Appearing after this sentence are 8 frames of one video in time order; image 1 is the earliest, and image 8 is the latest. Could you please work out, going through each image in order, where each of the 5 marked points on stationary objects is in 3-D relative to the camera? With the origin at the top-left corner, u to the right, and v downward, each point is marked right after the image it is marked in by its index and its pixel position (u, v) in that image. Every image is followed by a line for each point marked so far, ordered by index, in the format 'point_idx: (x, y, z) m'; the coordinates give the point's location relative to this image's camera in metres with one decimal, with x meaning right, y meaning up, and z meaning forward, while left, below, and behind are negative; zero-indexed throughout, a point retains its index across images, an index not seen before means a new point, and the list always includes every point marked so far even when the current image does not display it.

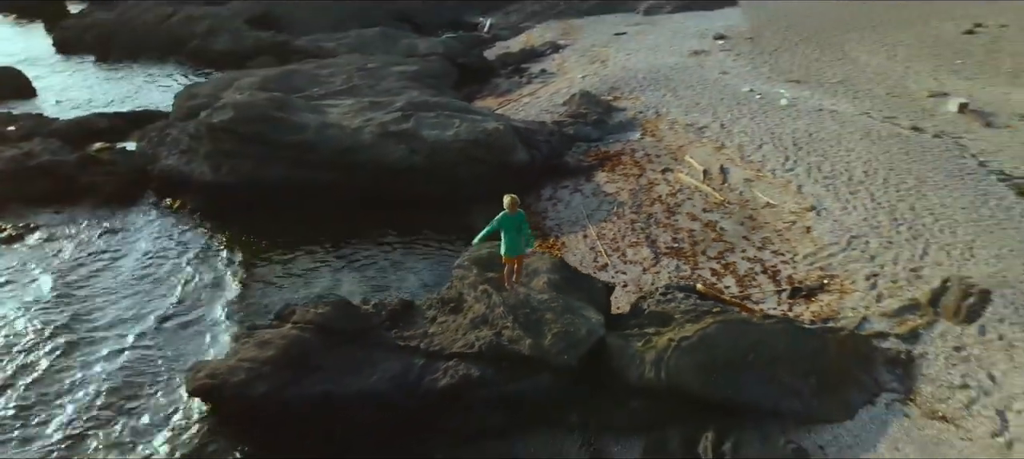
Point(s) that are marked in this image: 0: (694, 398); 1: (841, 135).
0: (+2.0, -1.8, +7.8) m
1: (+6.0, +1.7, +13.3) m
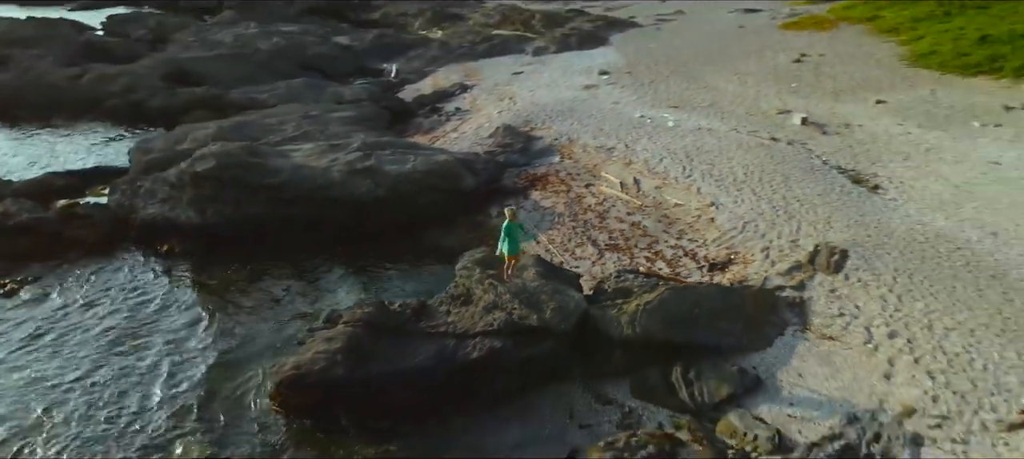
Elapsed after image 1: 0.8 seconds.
0: (+2.2, -1.7, +10.5) m
1: (+4.8, +1.9, +16.8) m
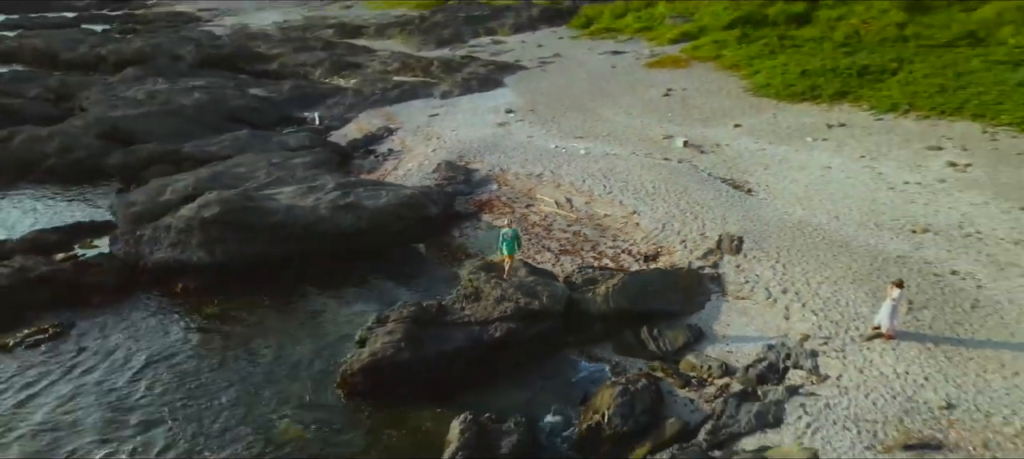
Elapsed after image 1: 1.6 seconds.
0: (+2.3, -1.7, +14.1) m
1: (+3.3, +1.8, +20.9) m
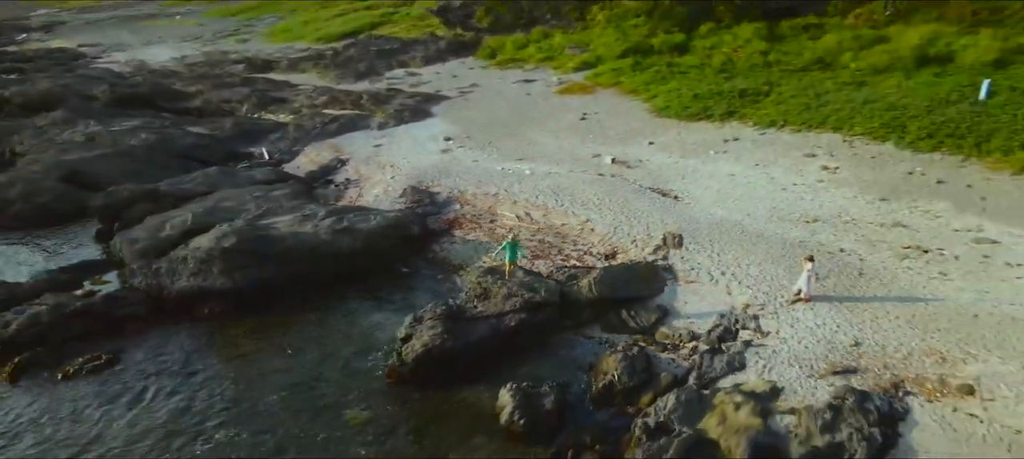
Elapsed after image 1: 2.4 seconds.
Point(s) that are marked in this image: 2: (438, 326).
0: (+2.3, -1.7, +17.5) m
1: (+2.0, +1.5, +24.4) m
2: (-1.5, -2.1, +15.2) m
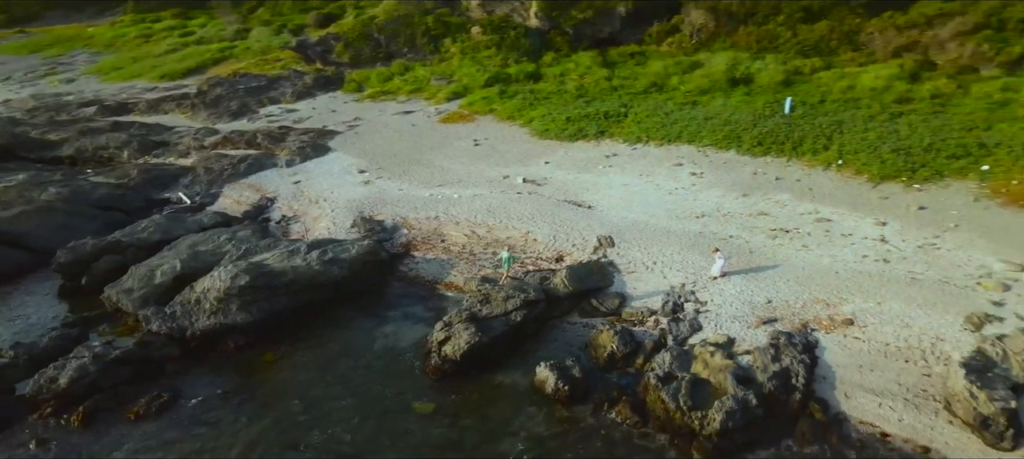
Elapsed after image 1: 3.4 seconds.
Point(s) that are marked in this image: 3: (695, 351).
0: (+2.0, -1.9, +21.6) m
1: (-0.5, +1.0, +28.2) m
2: (-1.1, -2.5, +18.4) m
3: (+4.7, -3.1, +18.2) m
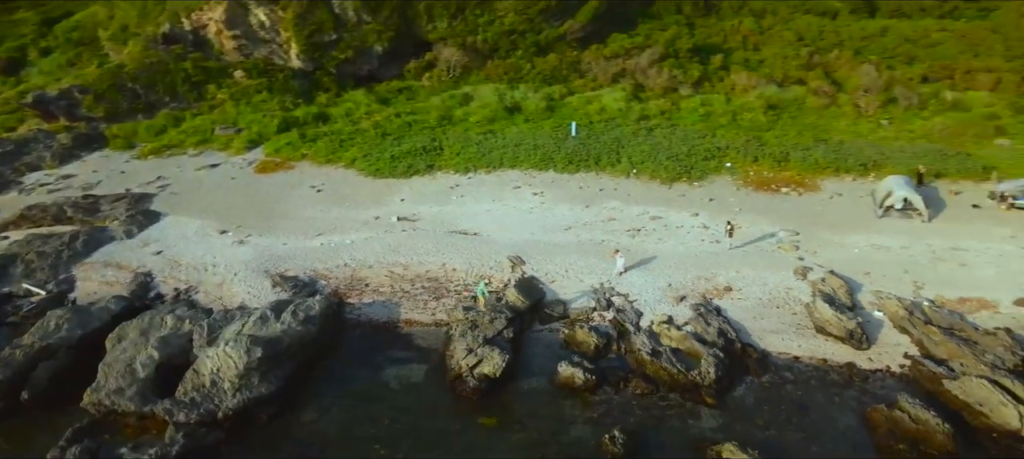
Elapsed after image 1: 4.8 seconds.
0: (+0.7, -2.7, +25.4) m
1: (-4.9, -0.6, +30.2) m
2: (-0.6, -3.5, +21.2) m
3: (+4.7, -3.3, +23.5) m
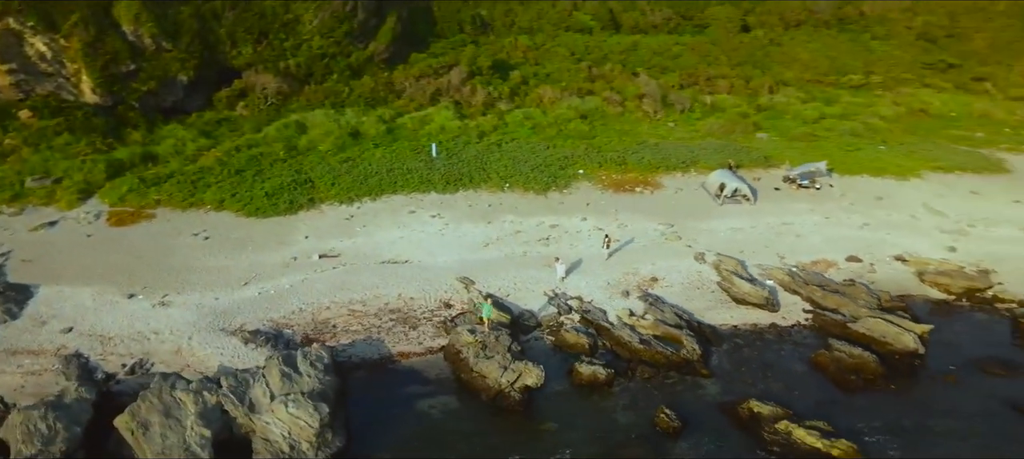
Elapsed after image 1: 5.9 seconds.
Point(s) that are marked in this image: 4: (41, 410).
0: (-0.1, -3.4, +27.3) m
1: (-7.3, -2.1, +29.8) m
2: (+0.3, -4.3, +22.9) m
3: (+4.3, -3.5, +27.0) m
4: (-11.9, -4.9, +18.8) m
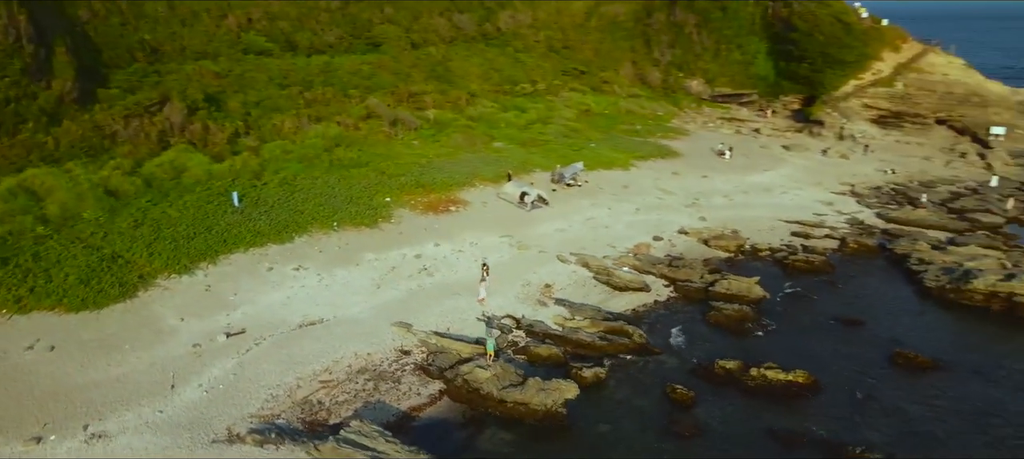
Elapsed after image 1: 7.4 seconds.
0: (-1.3, -4.8, +28.5) m
1: (-8.8, -4.7, +27.0) m
2: (+1.4, -5.3, +25.0) m
3: (+2.6, -4.1, +30.6) m
4: (-6.7, -7.6, +15.2) m
